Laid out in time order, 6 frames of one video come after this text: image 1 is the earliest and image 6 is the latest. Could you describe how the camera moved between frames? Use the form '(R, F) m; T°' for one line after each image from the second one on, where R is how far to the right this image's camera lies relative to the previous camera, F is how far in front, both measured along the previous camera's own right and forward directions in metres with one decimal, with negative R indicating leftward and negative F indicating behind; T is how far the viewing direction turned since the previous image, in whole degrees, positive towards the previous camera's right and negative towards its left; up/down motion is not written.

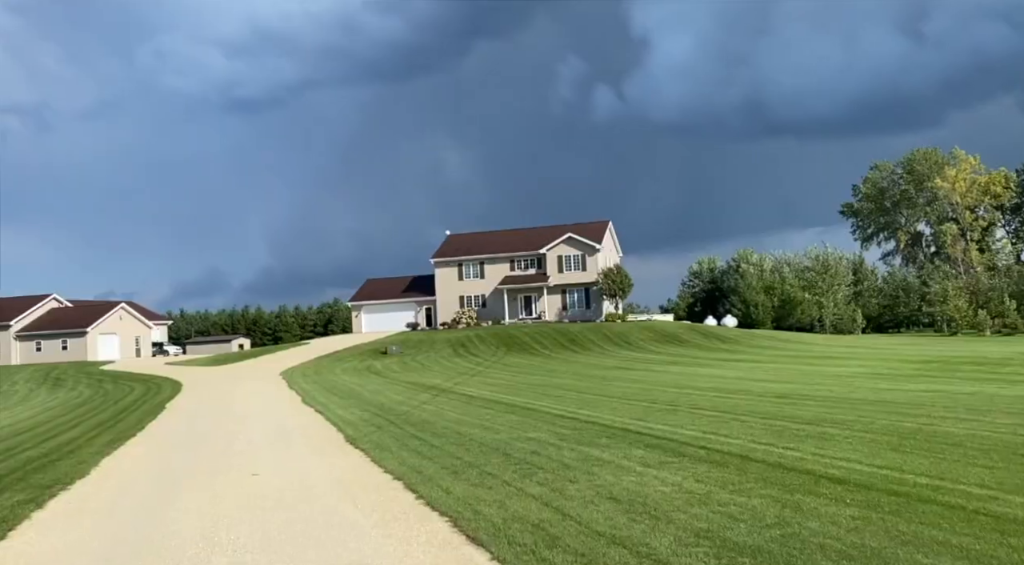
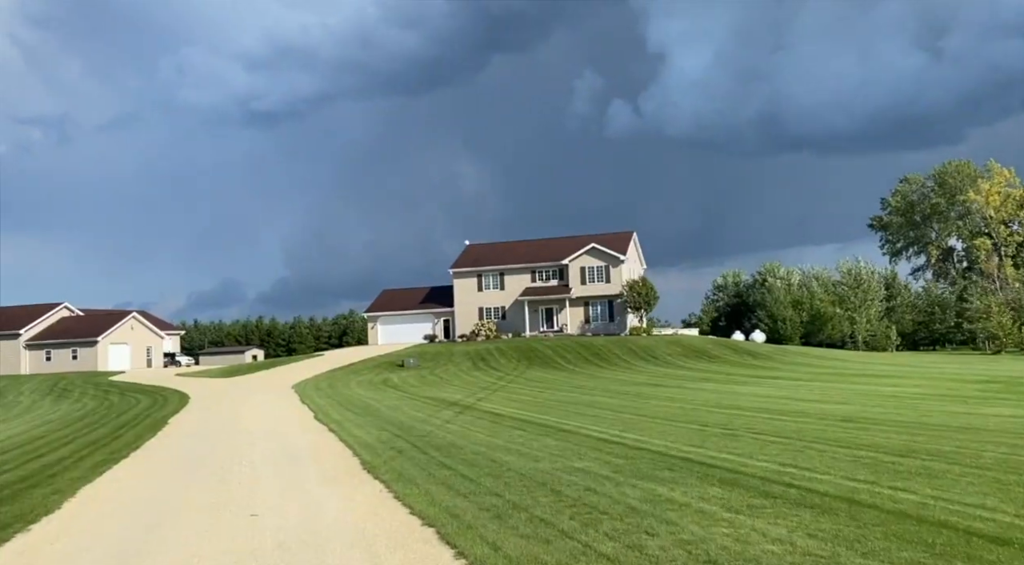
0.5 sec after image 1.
(-0.4, +1.7) m; -1°
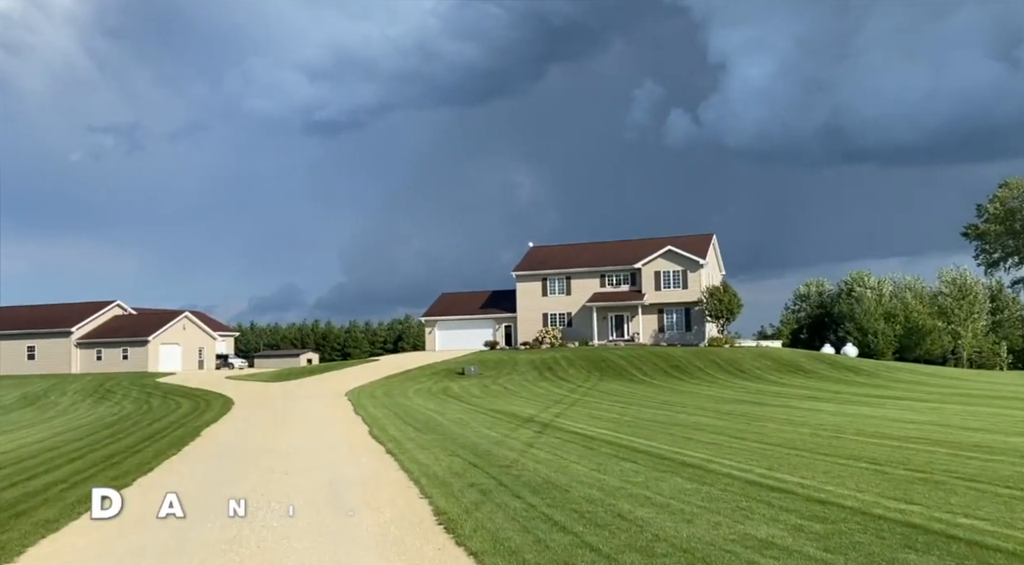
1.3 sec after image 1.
(-0.9, +3.4) m; -4°
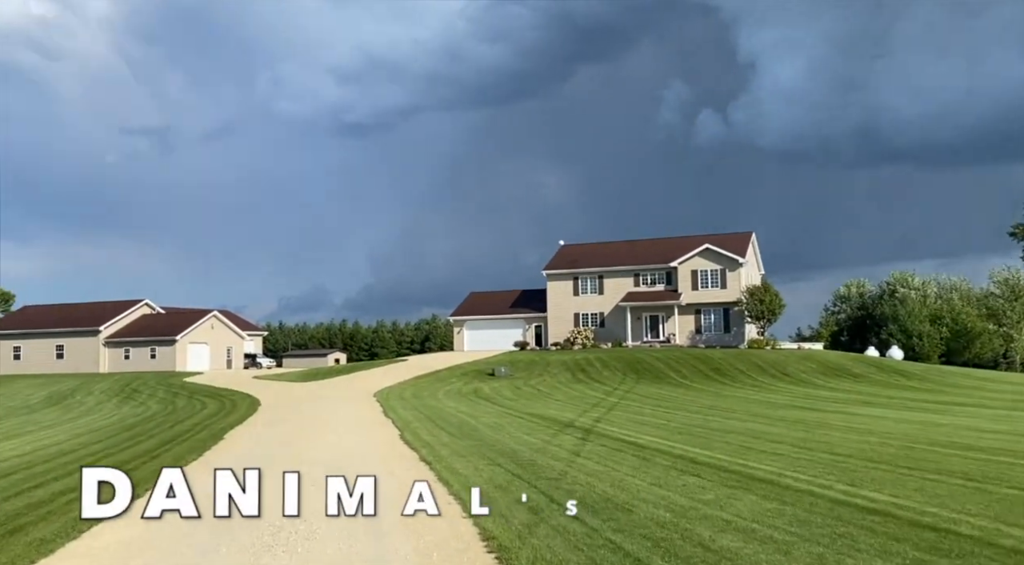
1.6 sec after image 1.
(-0.3, +1.2) m; -2°
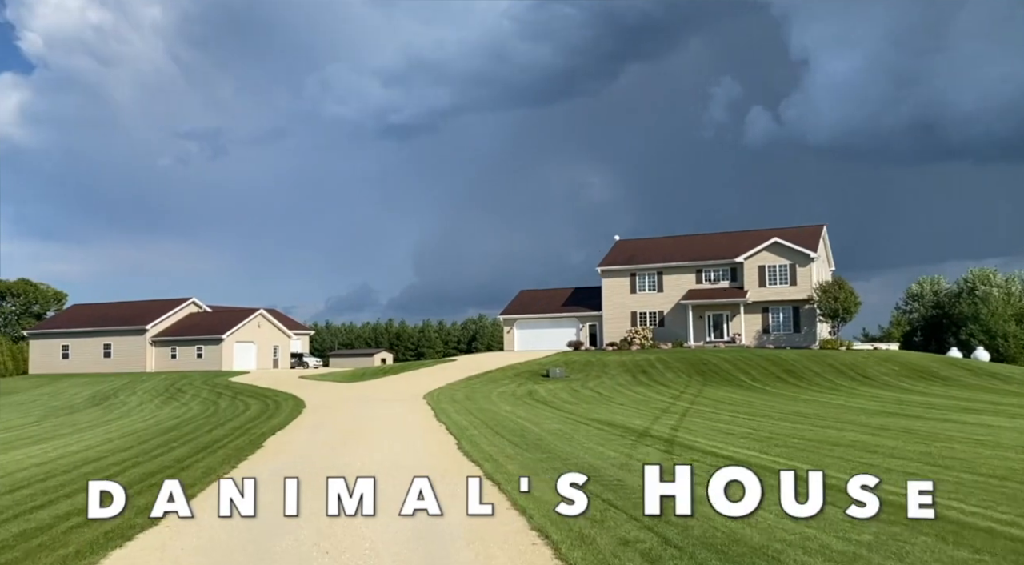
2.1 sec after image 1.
(-0.5, +2.0) m; -3°
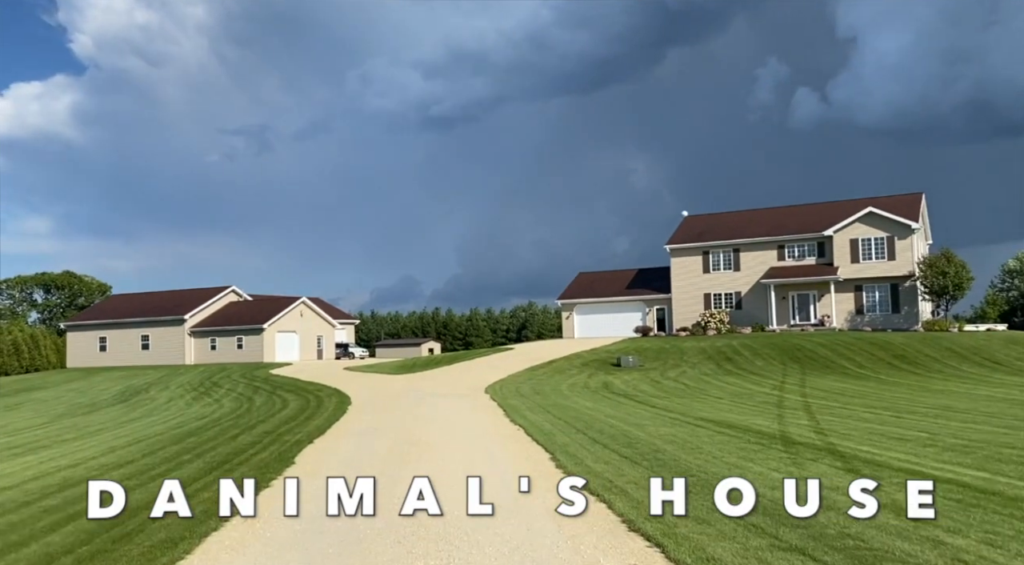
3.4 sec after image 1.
(-0.9, +3.8) m; -3°
